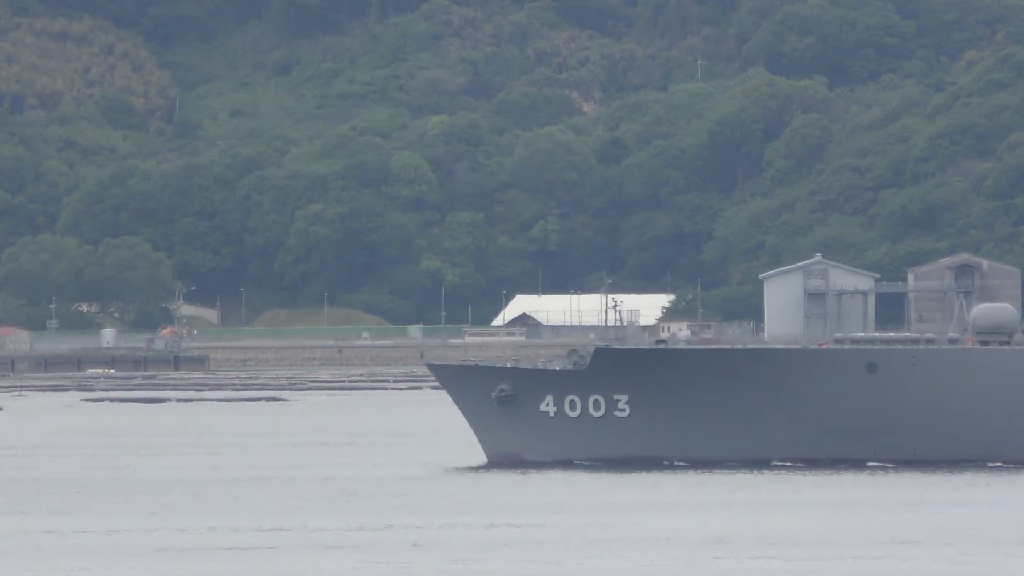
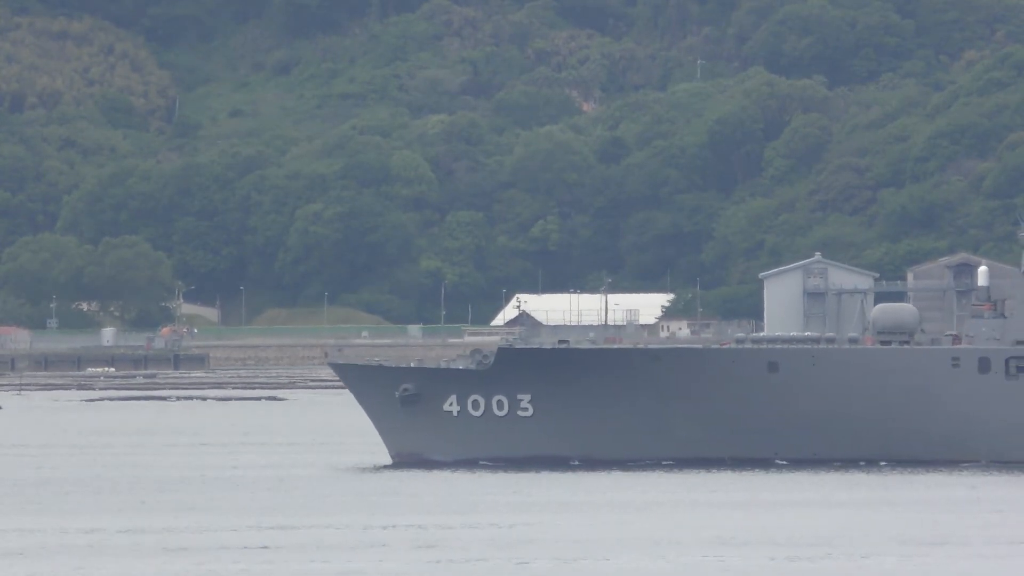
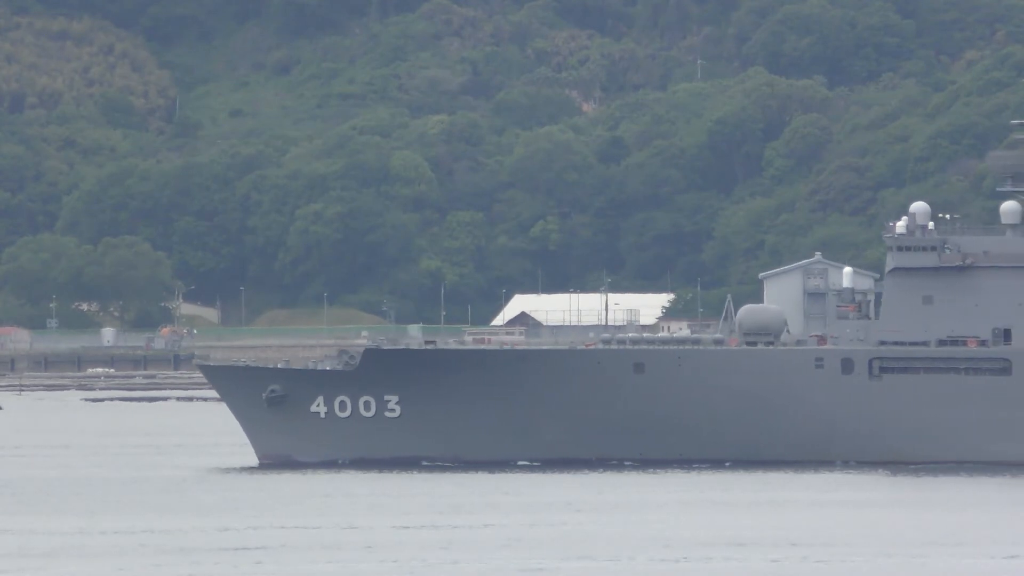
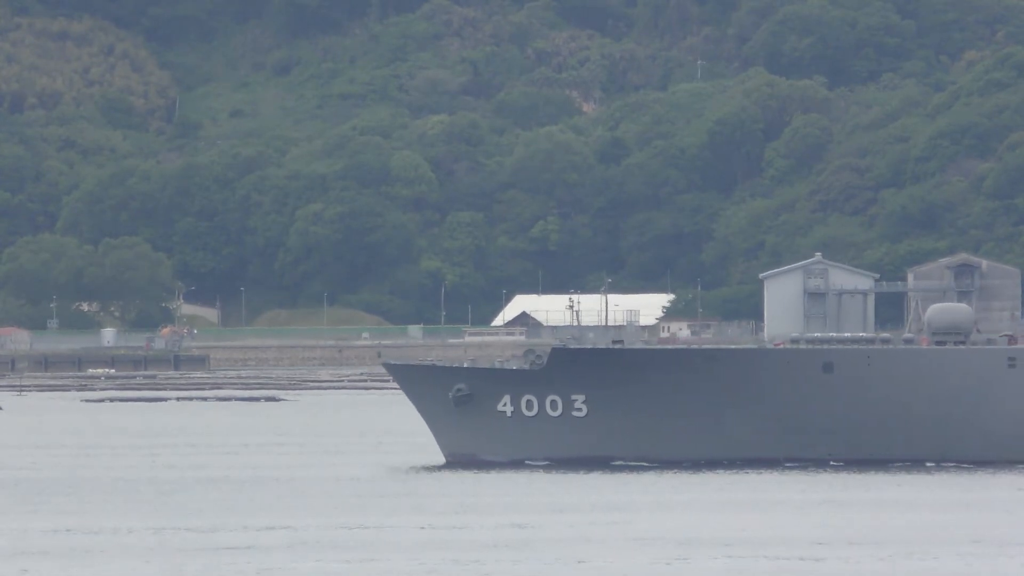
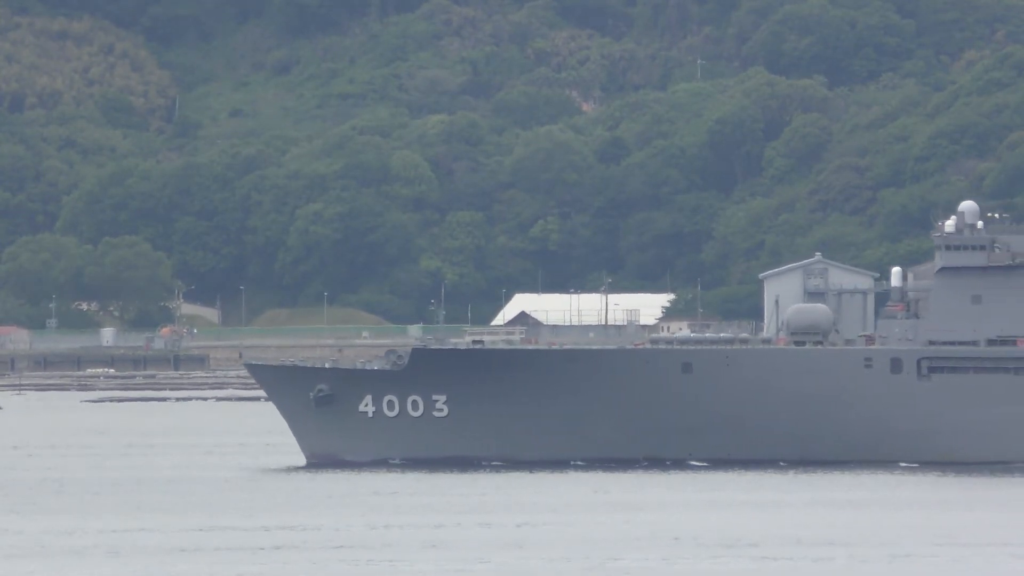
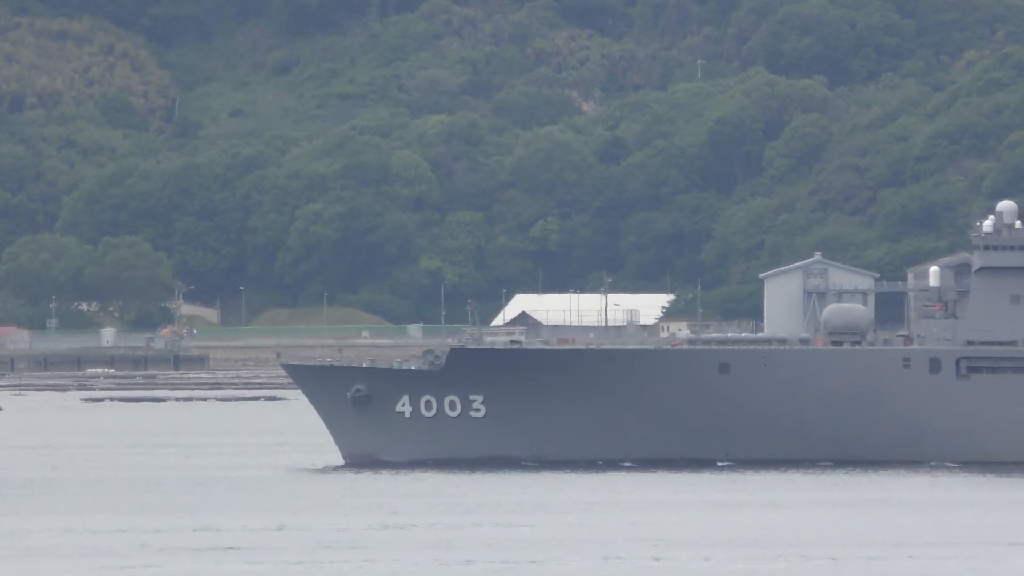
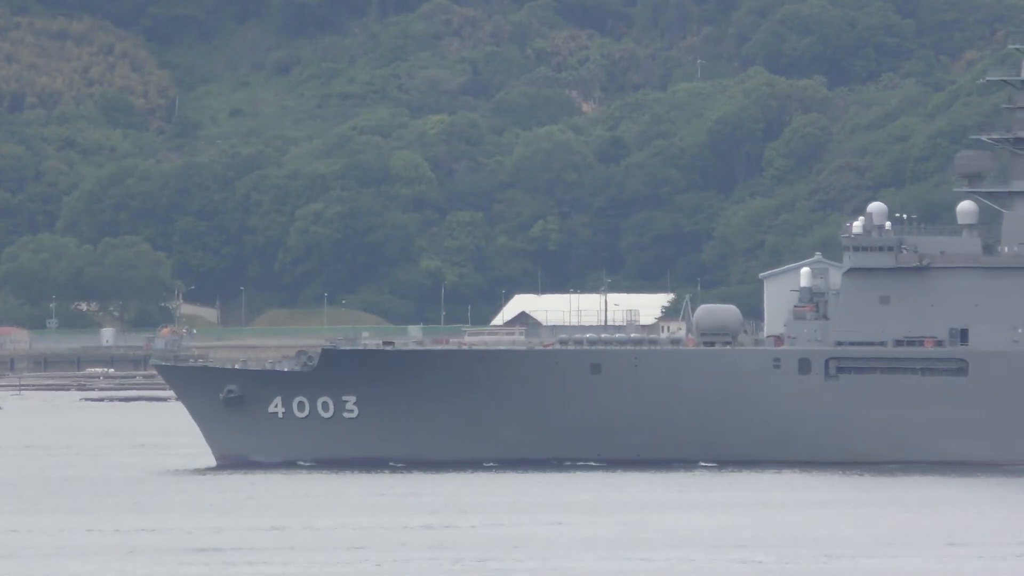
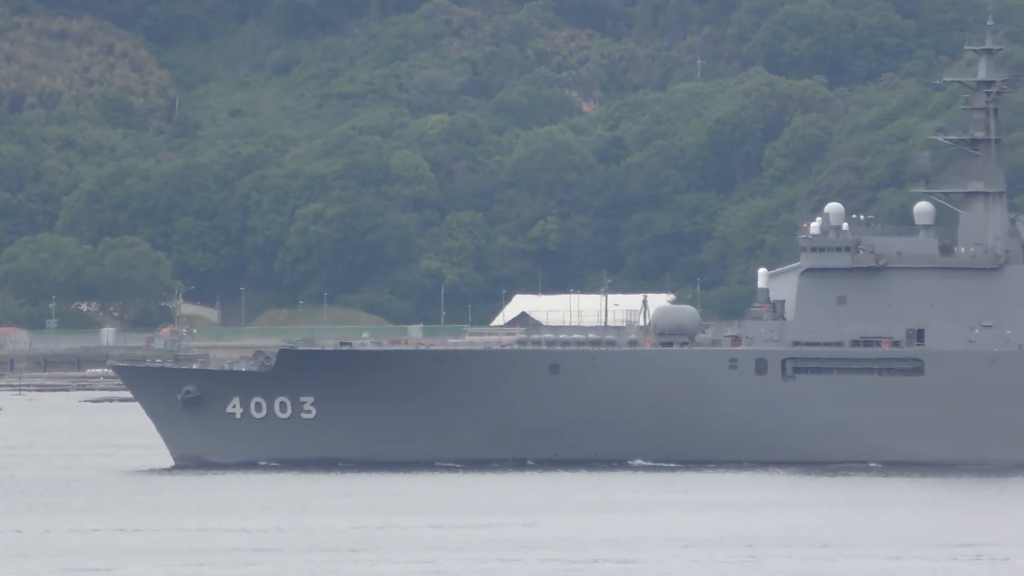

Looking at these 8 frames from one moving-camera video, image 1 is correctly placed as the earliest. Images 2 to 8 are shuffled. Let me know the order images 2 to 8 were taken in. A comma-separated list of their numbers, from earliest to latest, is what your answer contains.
4, 2, 6, 5, 3, 7, 8
